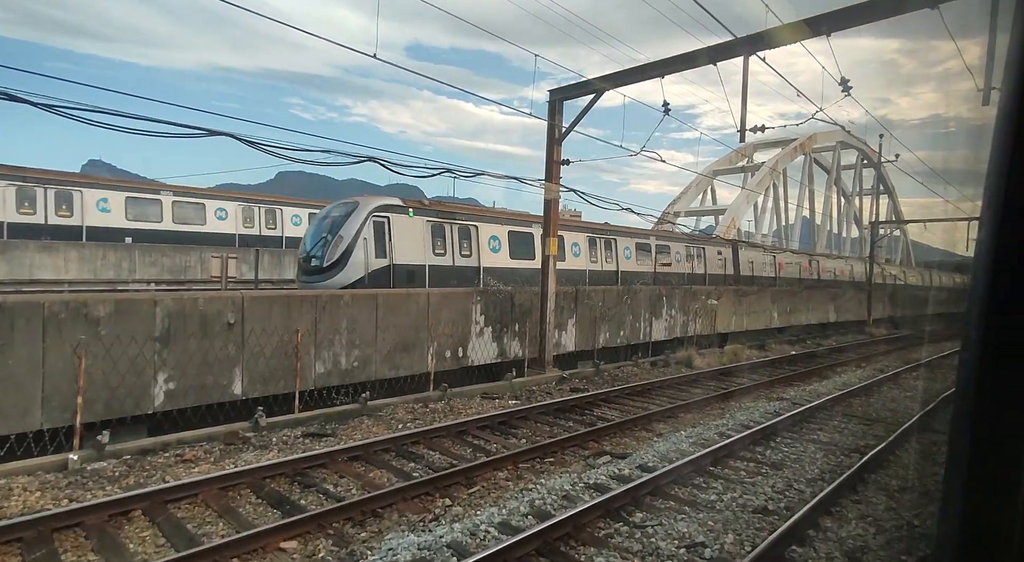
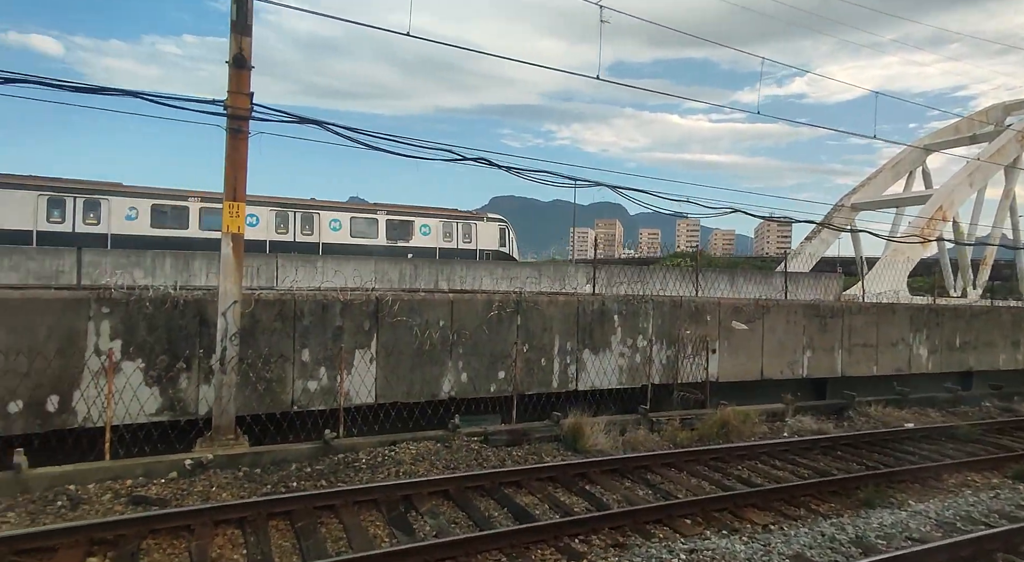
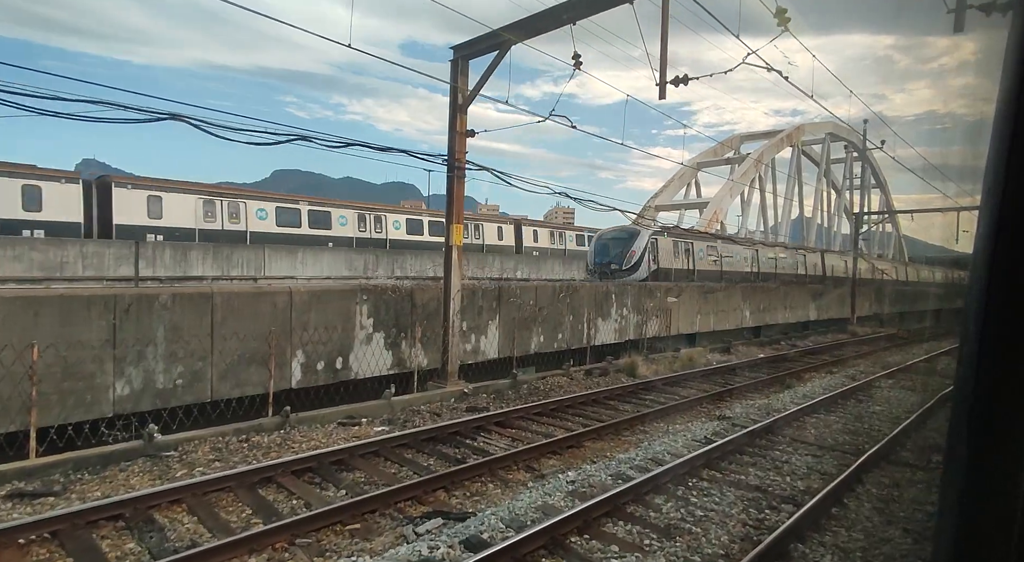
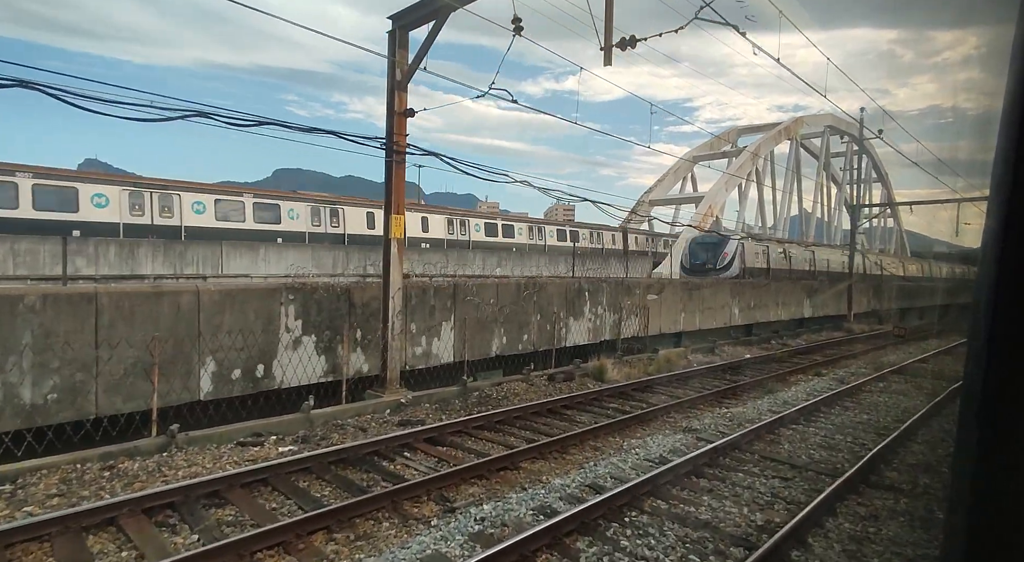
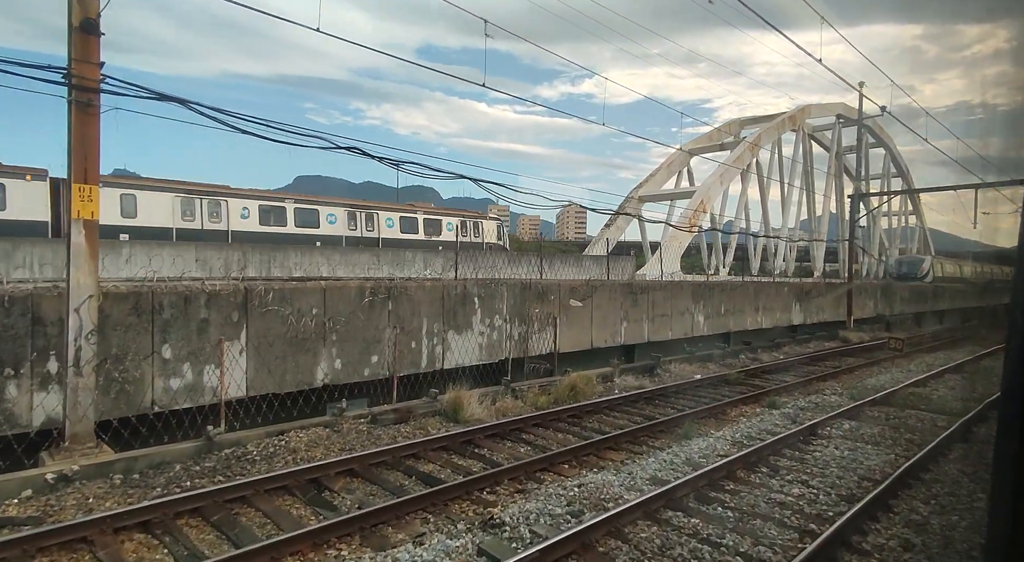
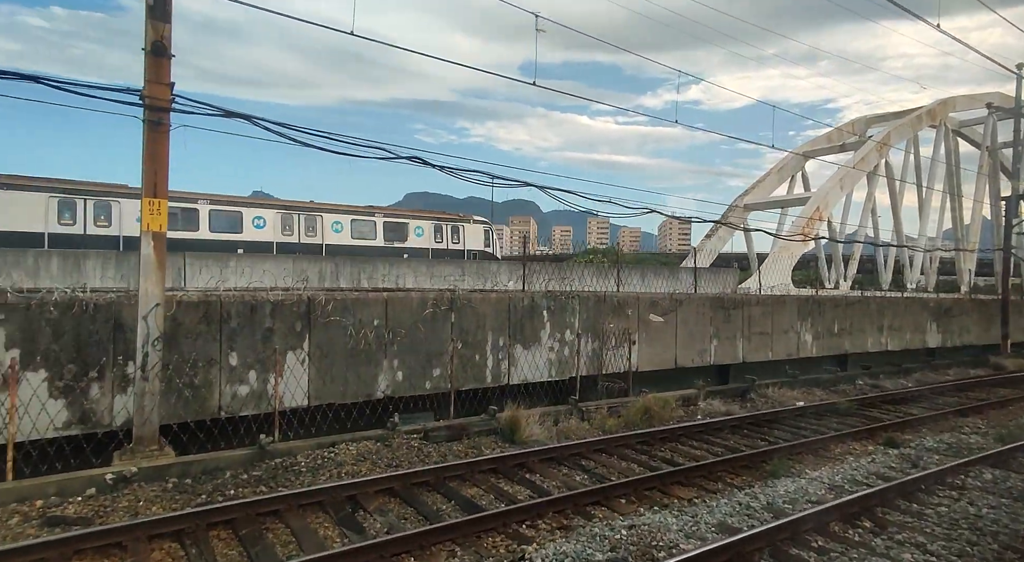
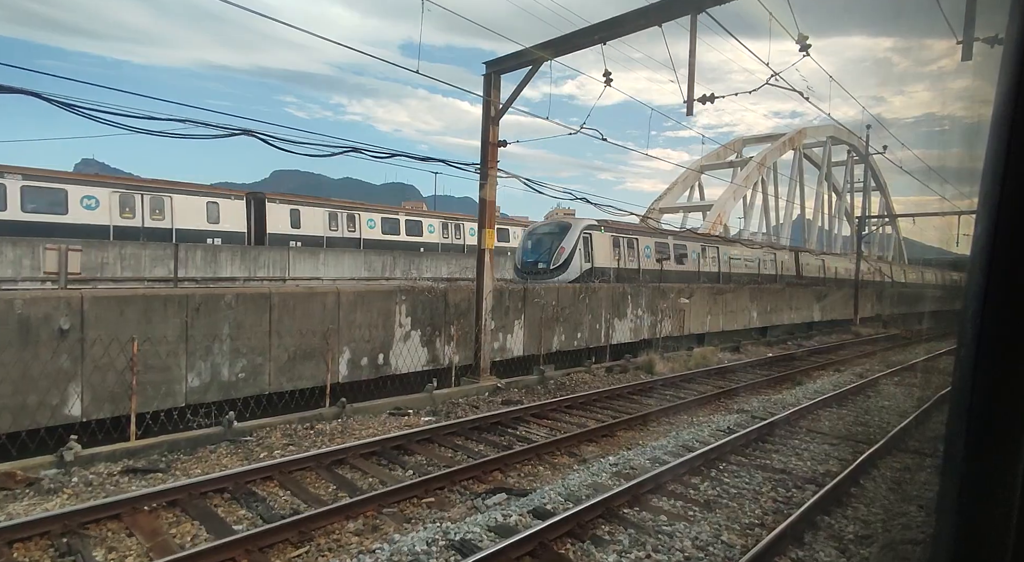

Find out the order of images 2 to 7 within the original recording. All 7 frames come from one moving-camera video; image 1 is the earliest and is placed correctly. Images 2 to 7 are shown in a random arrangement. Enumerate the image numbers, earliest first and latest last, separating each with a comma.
7, 3, 4, 5, 6, 2
